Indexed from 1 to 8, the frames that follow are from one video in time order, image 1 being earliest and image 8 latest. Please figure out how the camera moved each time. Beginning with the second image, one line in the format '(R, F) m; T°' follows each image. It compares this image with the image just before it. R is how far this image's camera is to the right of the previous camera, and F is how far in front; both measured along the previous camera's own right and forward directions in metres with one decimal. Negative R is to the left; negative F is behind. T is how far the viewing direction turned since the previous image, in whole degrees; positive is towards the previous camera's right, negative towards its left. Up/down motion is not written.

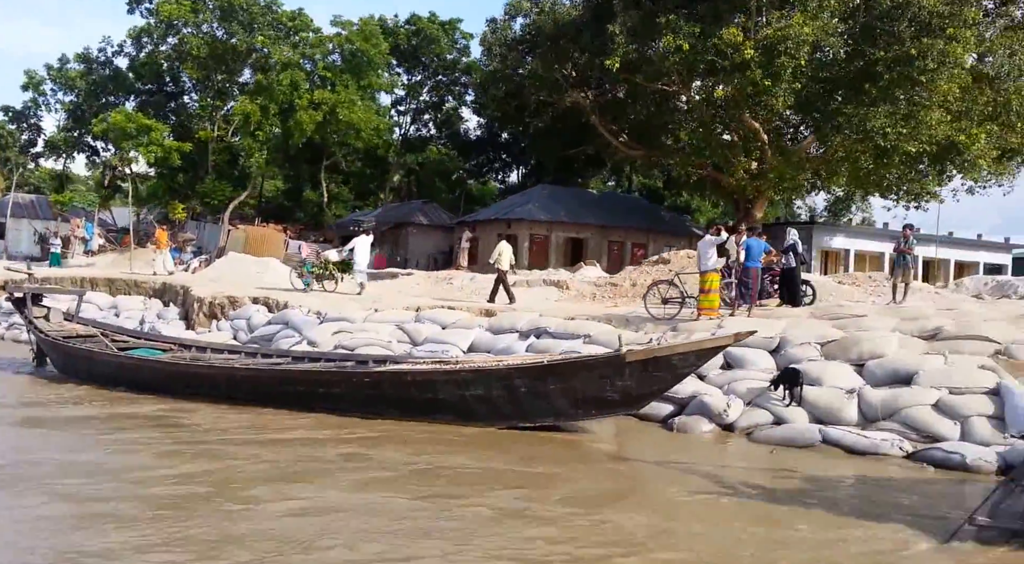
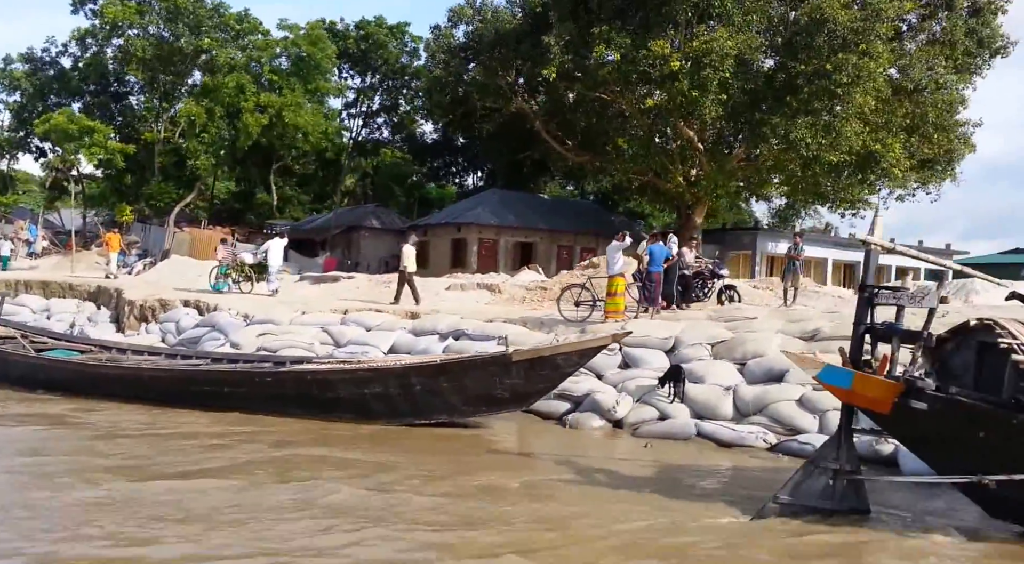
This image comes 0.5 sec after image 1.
(+0.9, -0.6) m; +1°
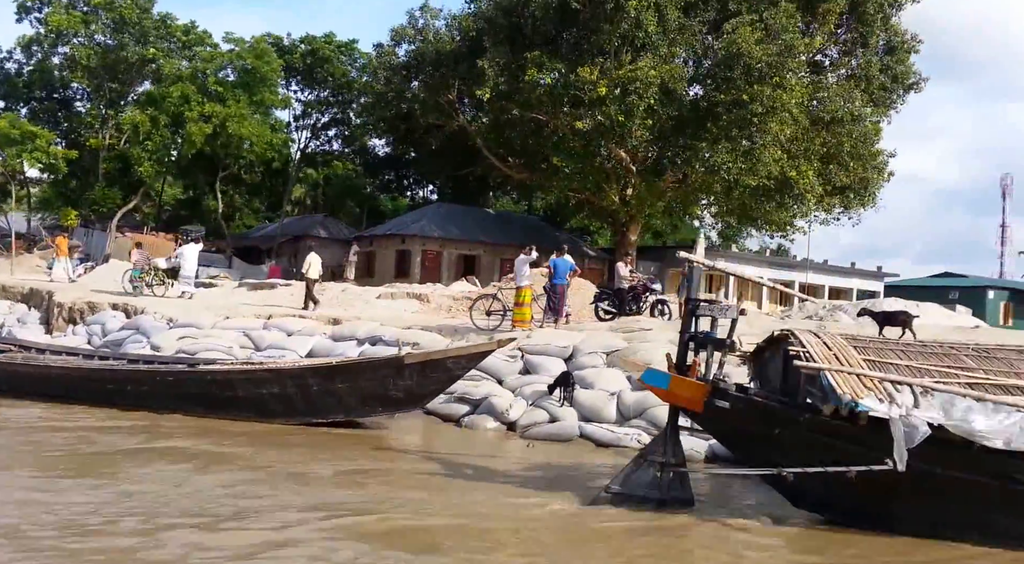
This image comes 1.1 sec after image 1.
(+0.8, -0.7) m; +2°
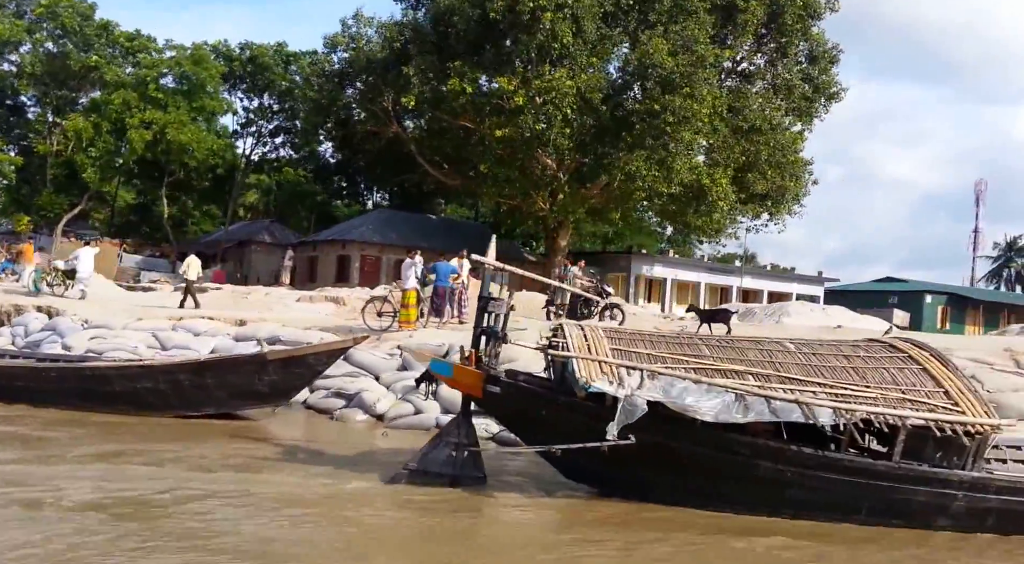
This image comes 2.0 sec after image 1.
(+1.5, -0.7) m; +1°
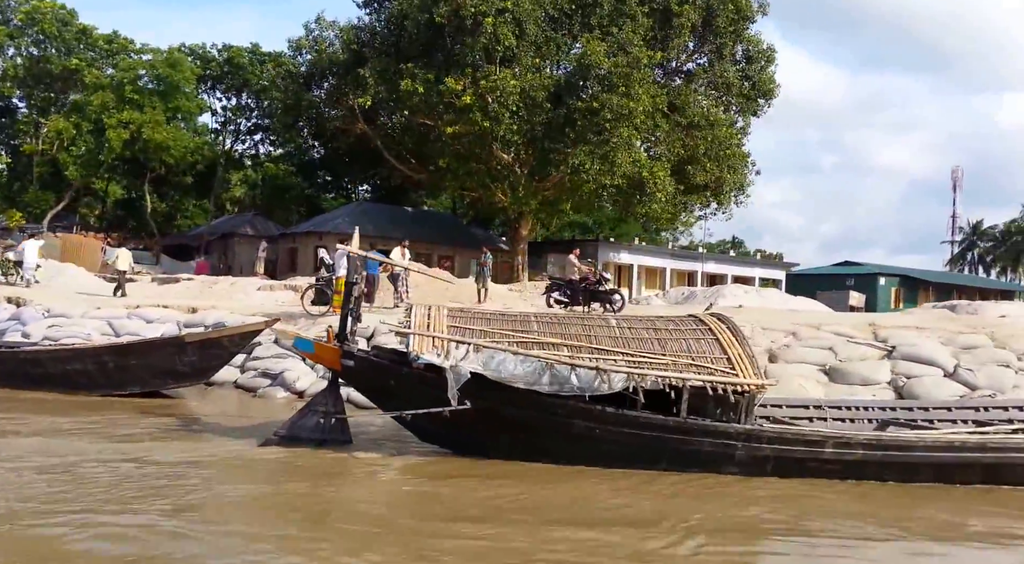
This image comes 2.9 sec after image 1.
(+1.6, -1.2) m; -1°
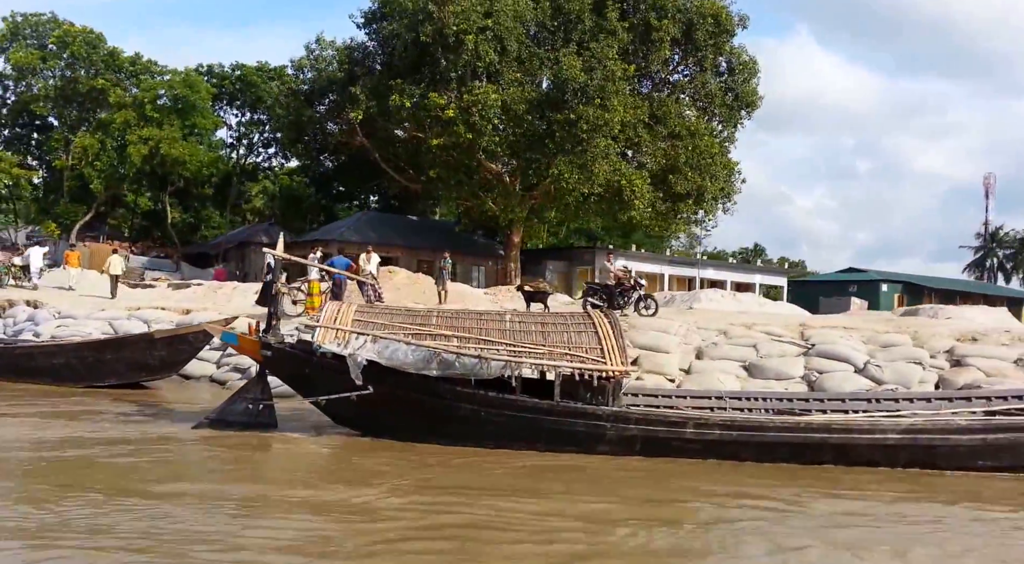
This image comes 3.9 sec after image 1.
(+1.8, -1.2) m; -3°
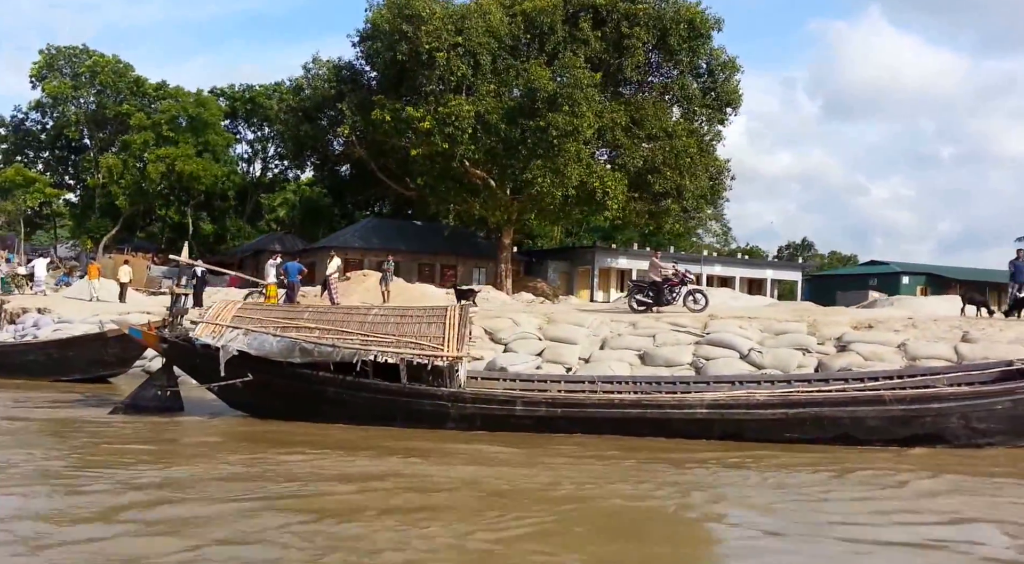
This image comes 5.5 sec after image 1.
(+2.9, -1.1) m; -5°
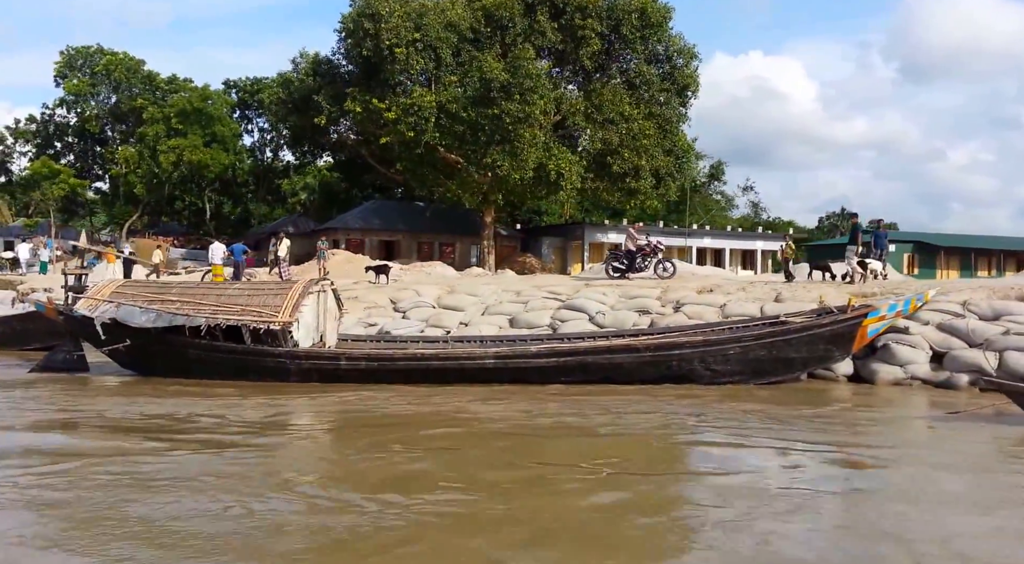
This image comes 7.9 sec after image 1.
(+4.0, -2.0) m; -6°
